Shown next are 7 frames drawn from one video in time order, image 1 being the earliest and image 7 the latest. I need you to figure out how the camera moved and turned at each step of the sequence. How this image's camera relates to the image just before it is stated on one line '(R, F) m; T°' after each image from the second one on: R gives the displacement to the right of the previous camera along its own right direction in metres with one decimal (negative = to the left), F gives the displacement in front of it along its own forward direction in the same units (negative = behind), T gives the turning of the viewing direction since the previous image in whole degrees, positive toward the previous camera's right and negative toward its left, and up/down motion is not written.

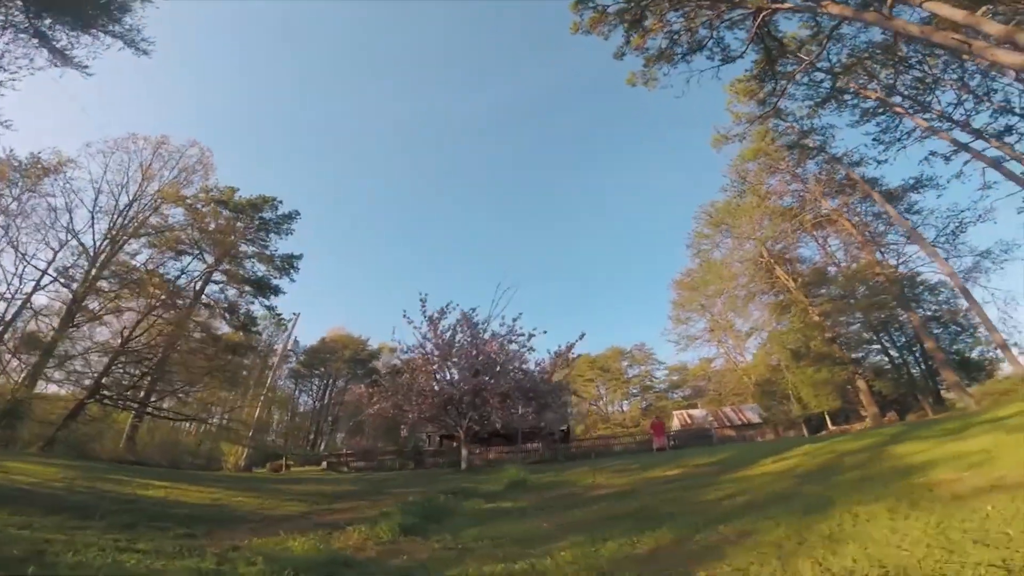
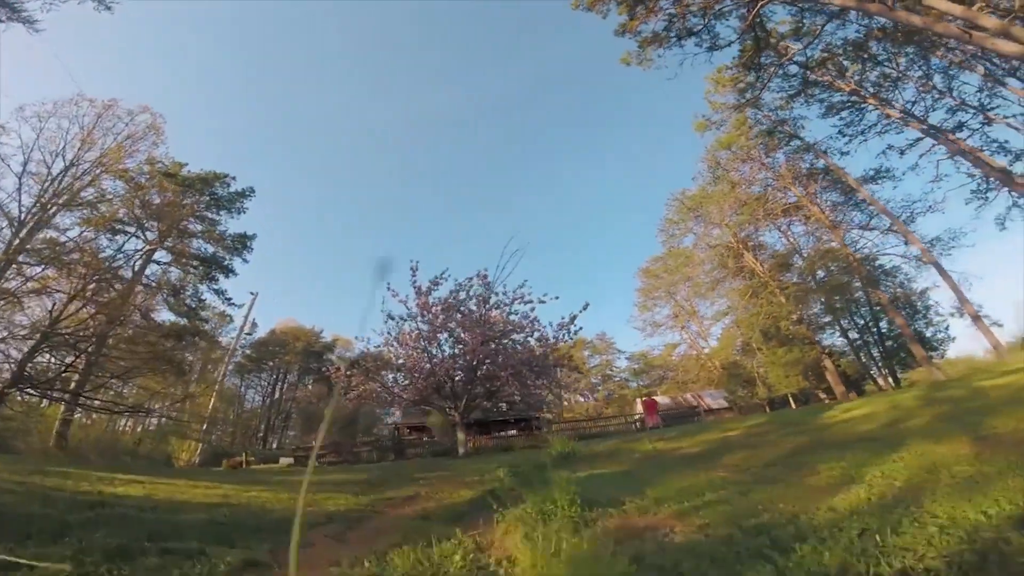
(-0.7, +1.0) m; +5°
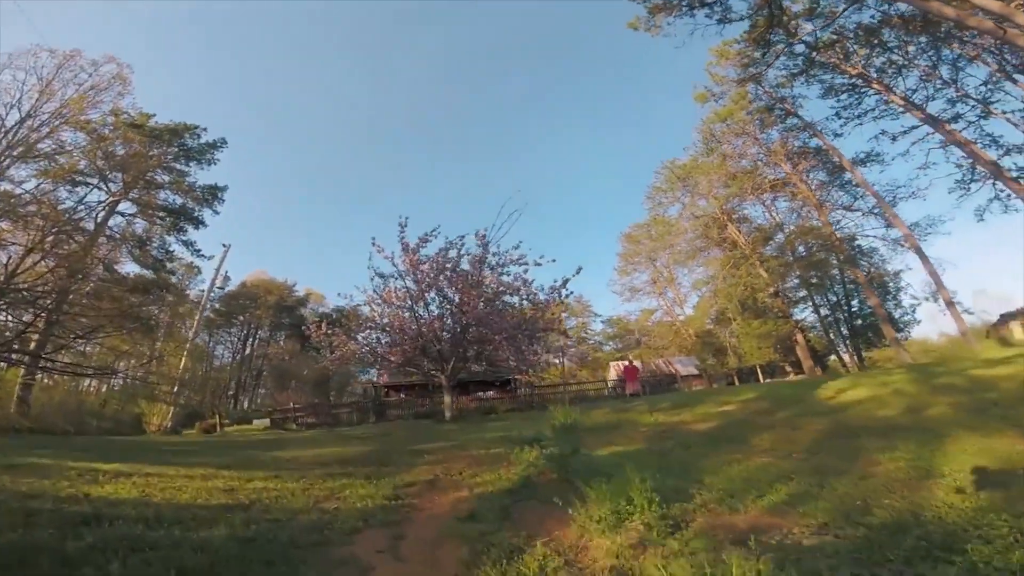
(-0.3, +0.3) m; +3°
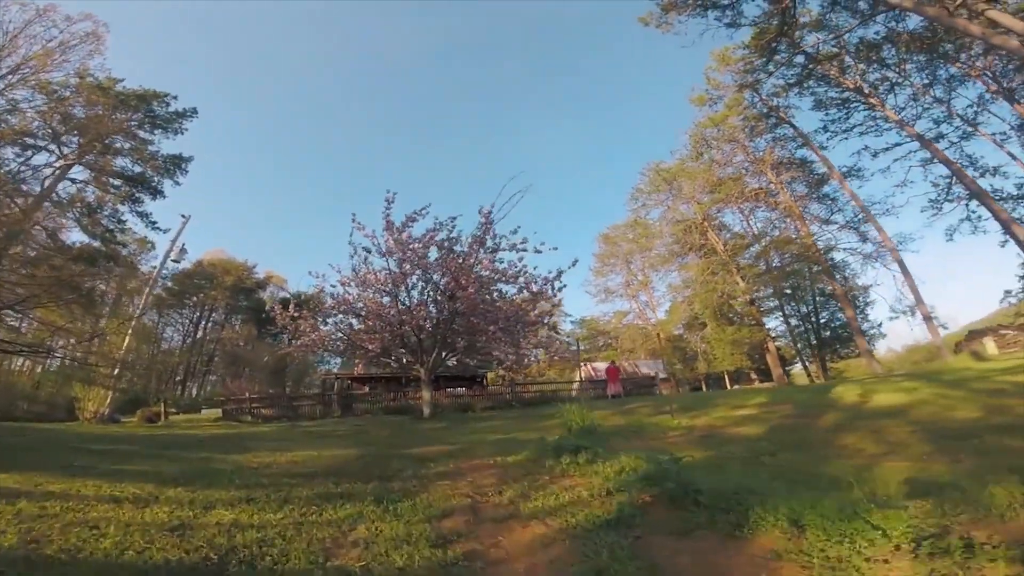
(-0.4, +0.8) m; +4°
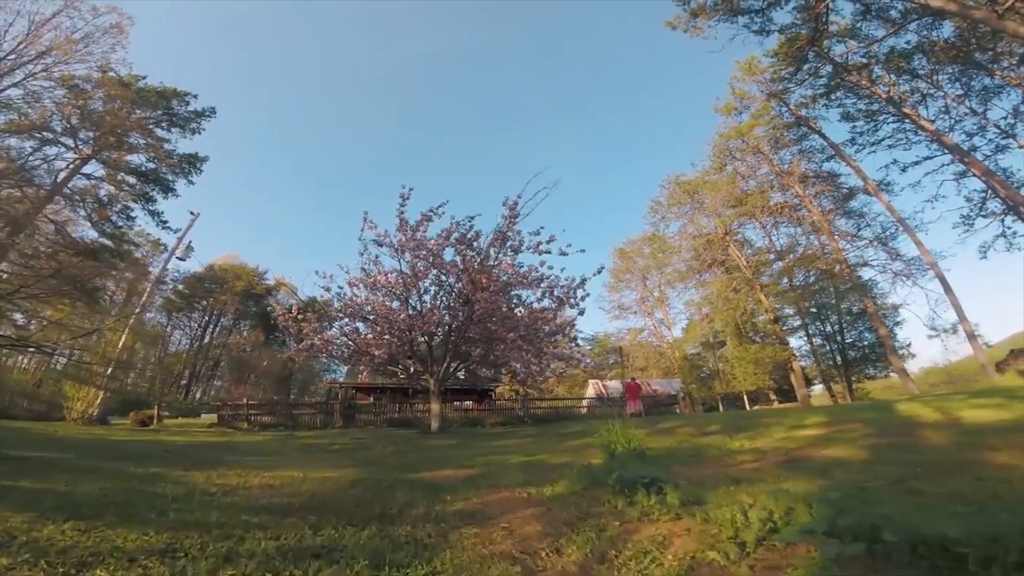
(-0.2, +0.8) m; -1°
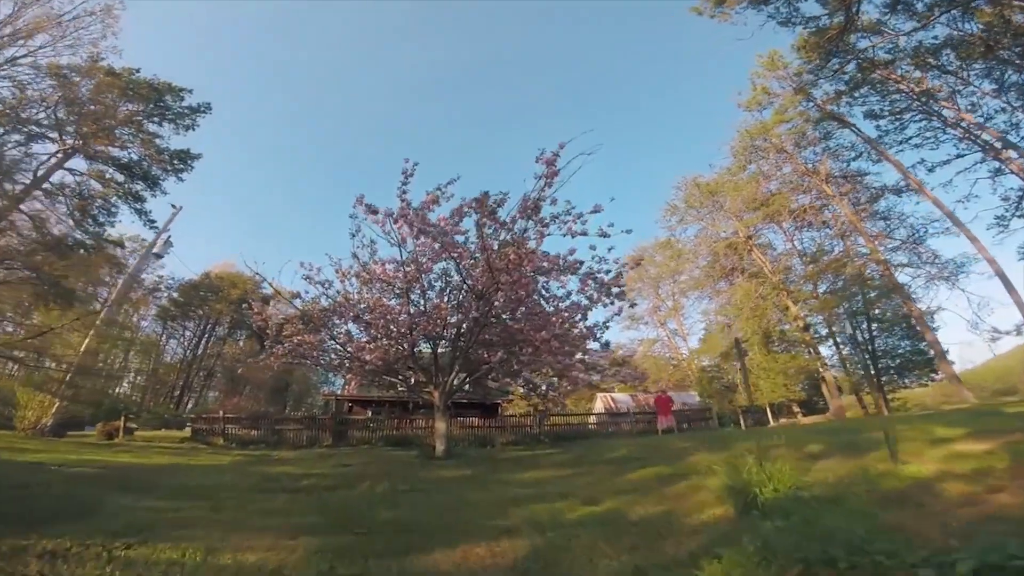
(-0.3, +1.5) m; 0°
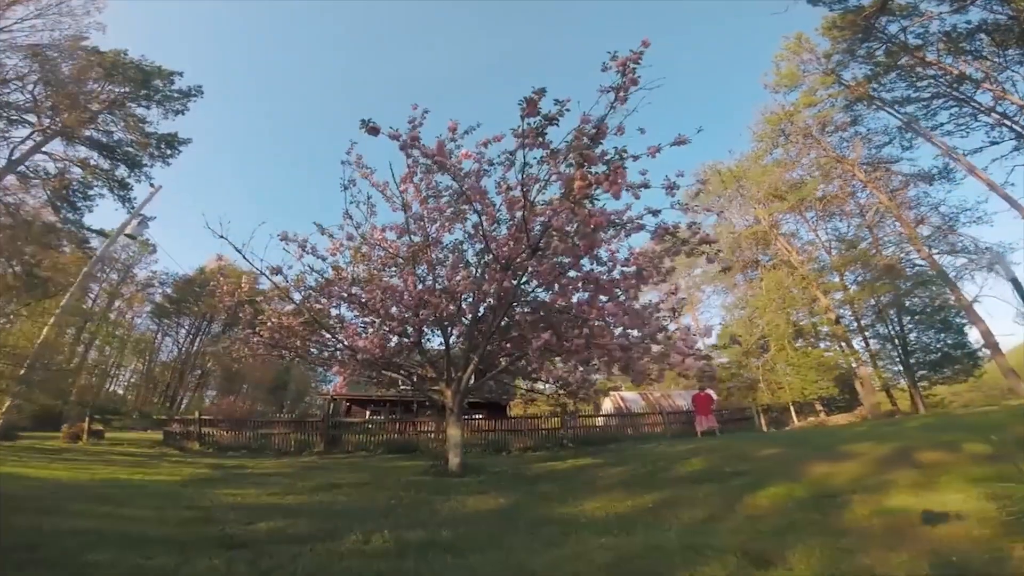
(-0.3, +1.4) m; 0°
